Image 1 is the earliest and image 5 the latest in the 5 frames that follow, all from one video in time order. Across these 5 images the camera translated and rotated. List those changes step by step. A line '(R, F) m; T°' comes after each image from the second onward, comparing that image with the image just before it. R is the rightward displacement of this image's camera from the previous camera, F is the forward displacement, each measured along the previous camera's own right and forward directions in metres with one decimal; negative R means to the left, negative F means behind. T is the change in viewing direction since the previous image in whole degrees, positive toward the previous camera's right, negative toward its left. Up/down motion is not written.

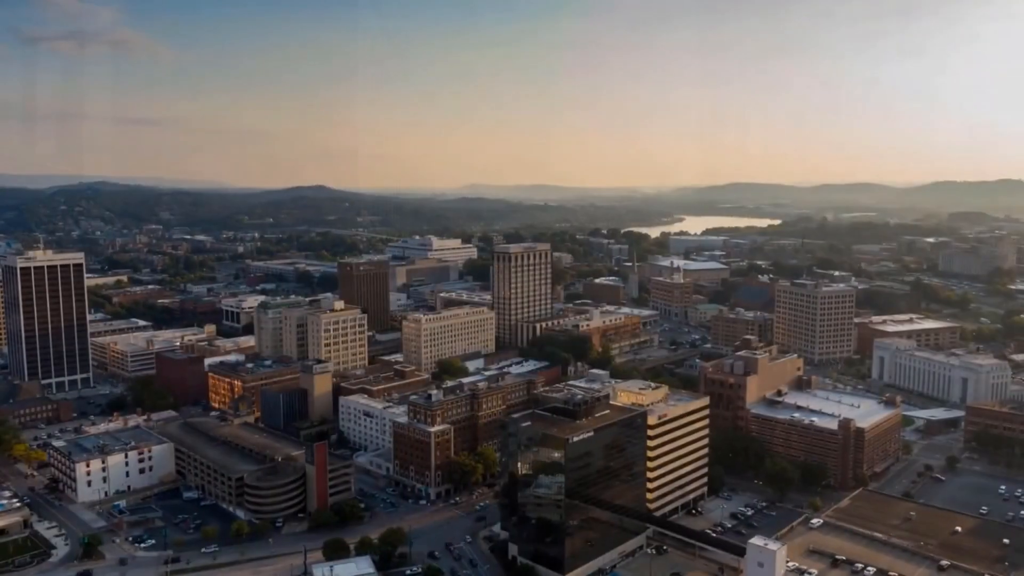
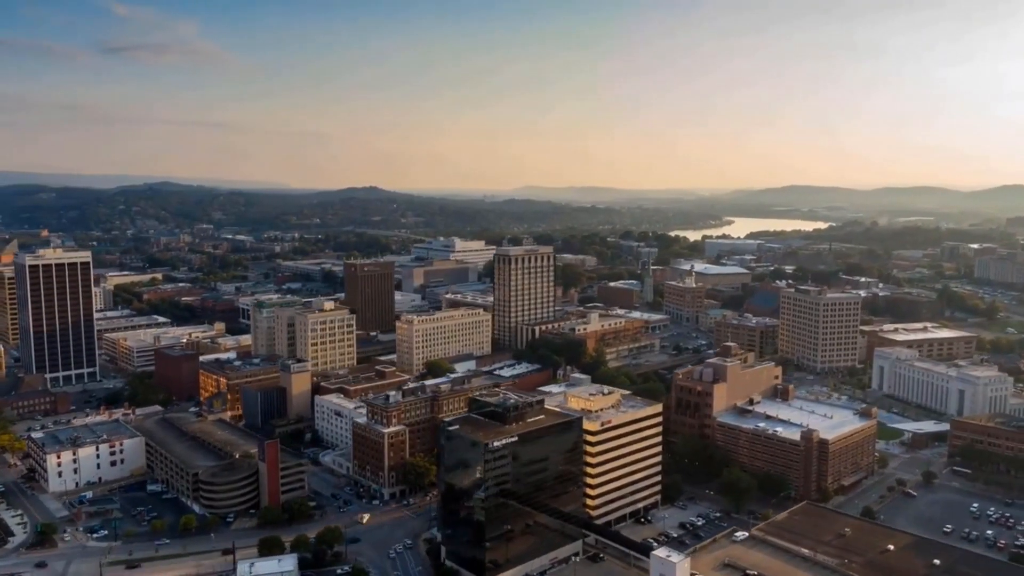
(+4.4, +0.2) m; -4°
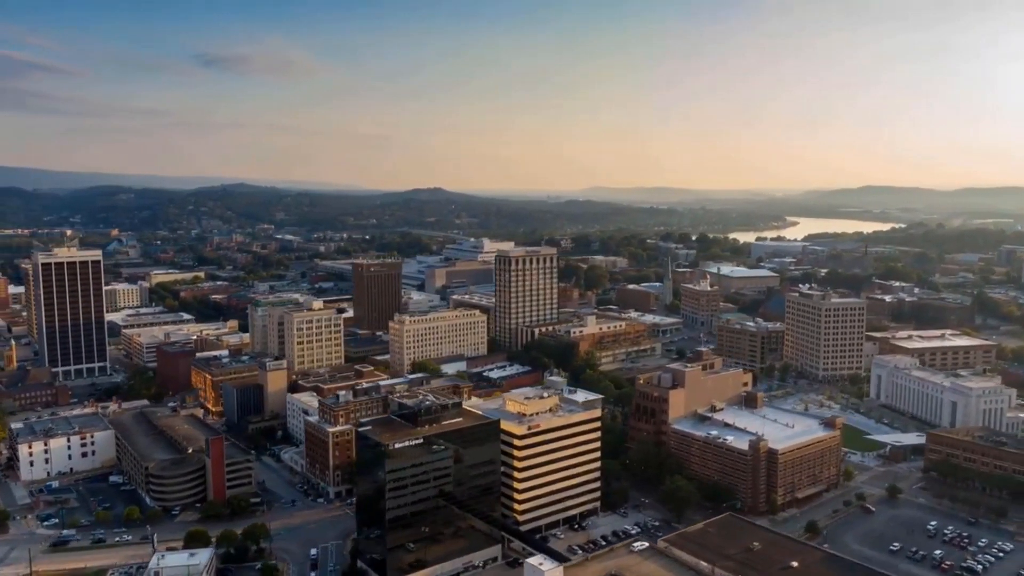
(+5.5, +0.4) m; -5°
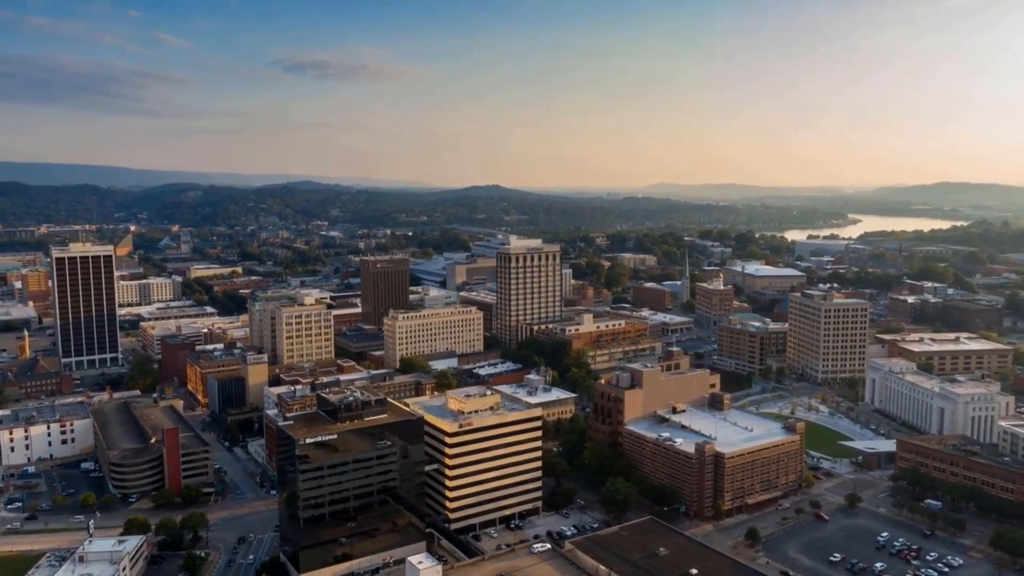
(+5.0, +0.4) m; -5°
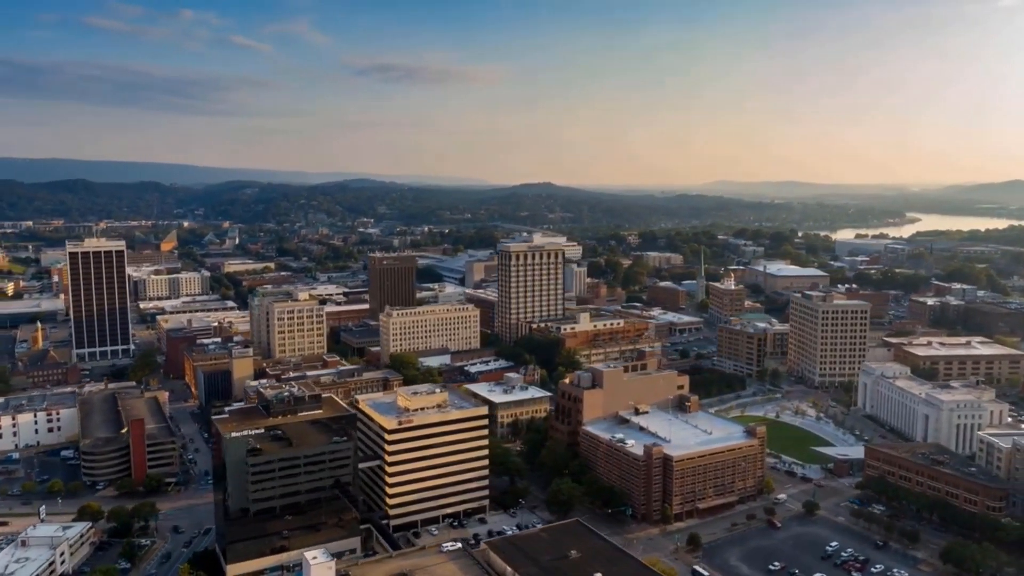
(+4.4, +0.3) m; -4°
